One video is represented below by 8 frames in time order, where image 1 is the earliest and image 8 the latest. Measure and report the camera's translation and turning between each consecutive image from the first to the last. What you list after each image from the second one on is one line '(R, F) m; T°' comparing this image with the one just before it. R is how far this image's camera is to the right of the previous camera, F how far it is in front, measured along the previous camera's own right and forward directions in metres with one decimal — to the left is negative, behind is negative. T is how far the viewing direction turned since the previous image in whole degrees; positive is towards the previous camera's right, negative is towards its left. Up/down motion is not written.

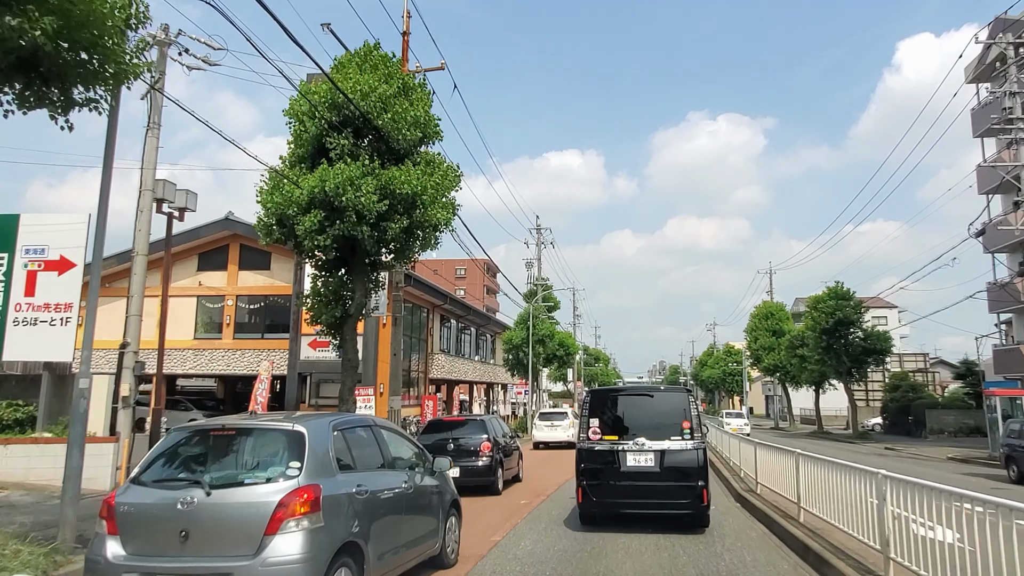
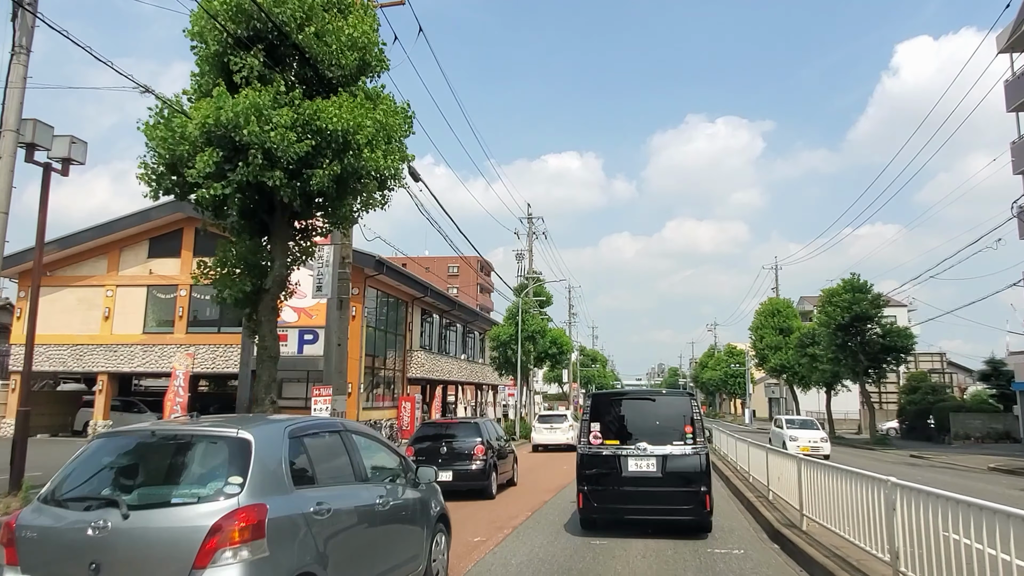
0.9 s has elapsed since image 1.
(+0.5, +2.9) m; 0°
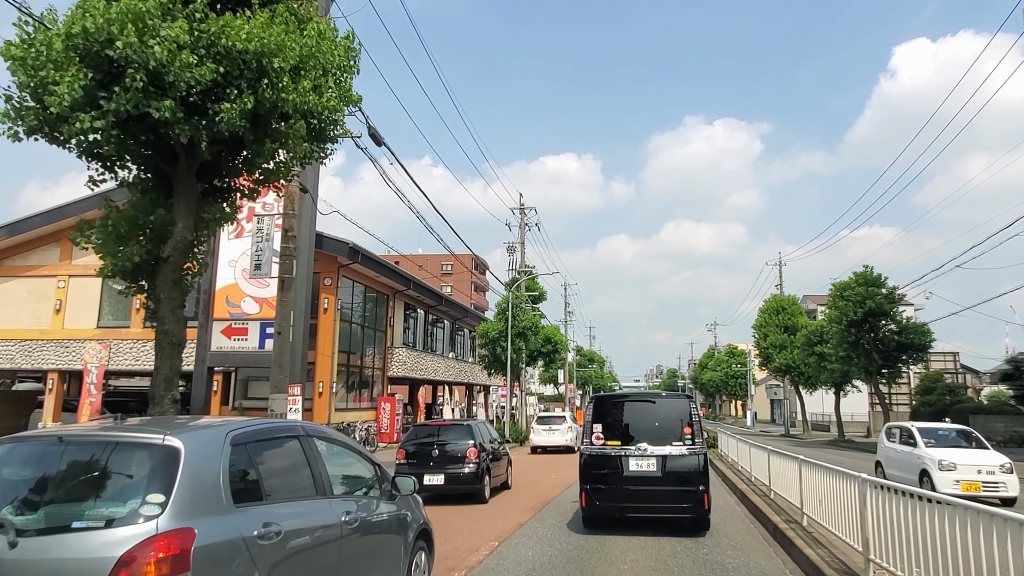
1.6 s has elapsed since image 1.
(+0.4, +2.1) m; 0°
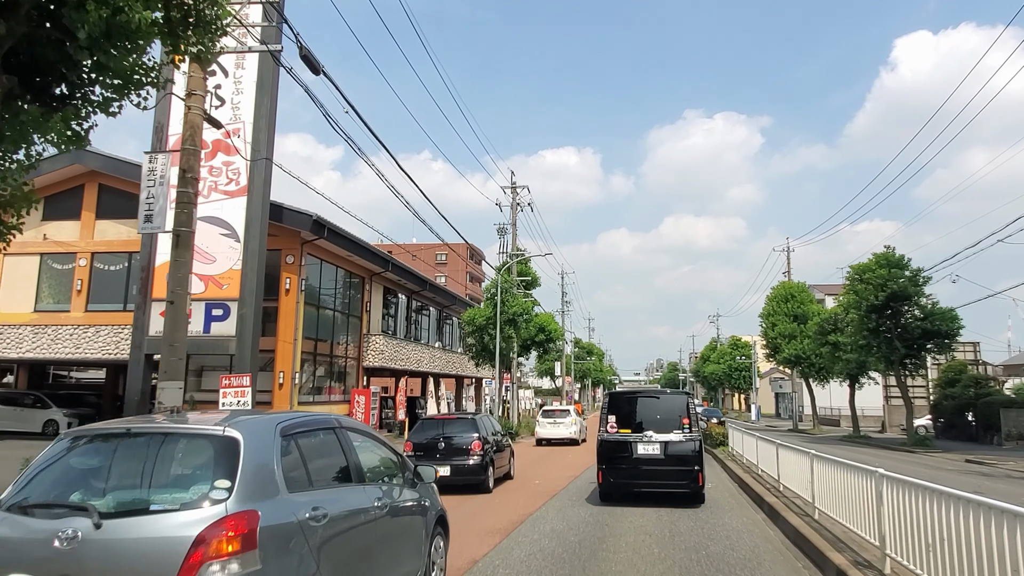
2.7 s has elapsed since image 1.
(+0.4, +2.5) m; 0°
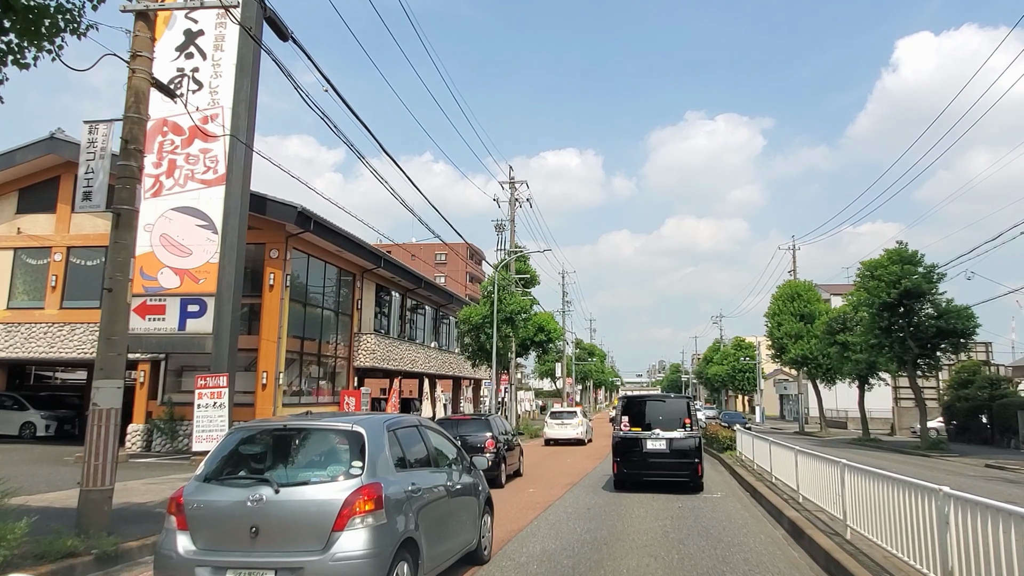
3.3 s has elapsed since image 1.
(+0.2, +1.0) m; 0°
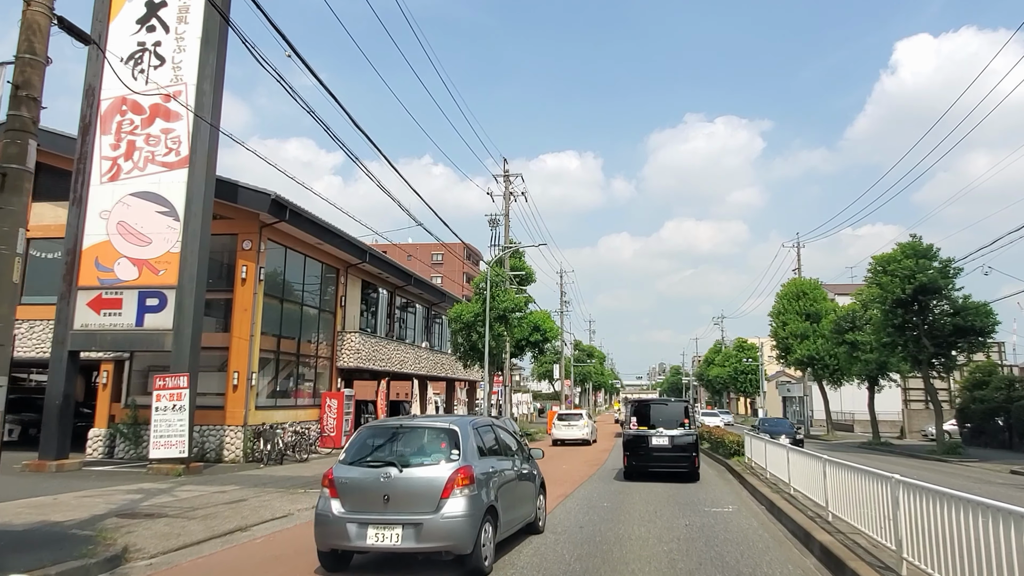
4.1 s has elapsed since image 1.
(+0.2, +1.3) m; 0°
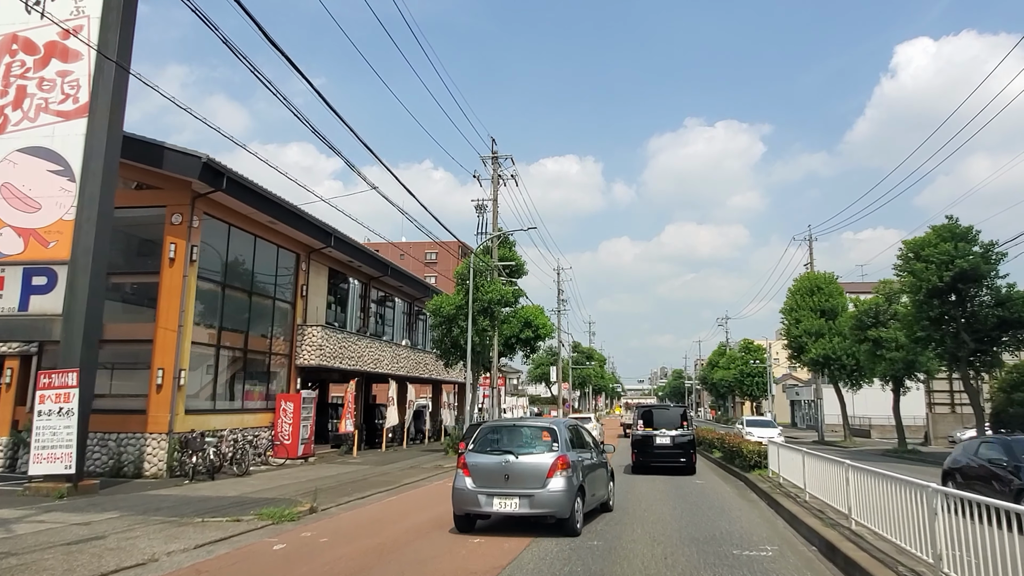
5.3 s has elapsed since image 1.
(+0.5, +2.8) m; 0°
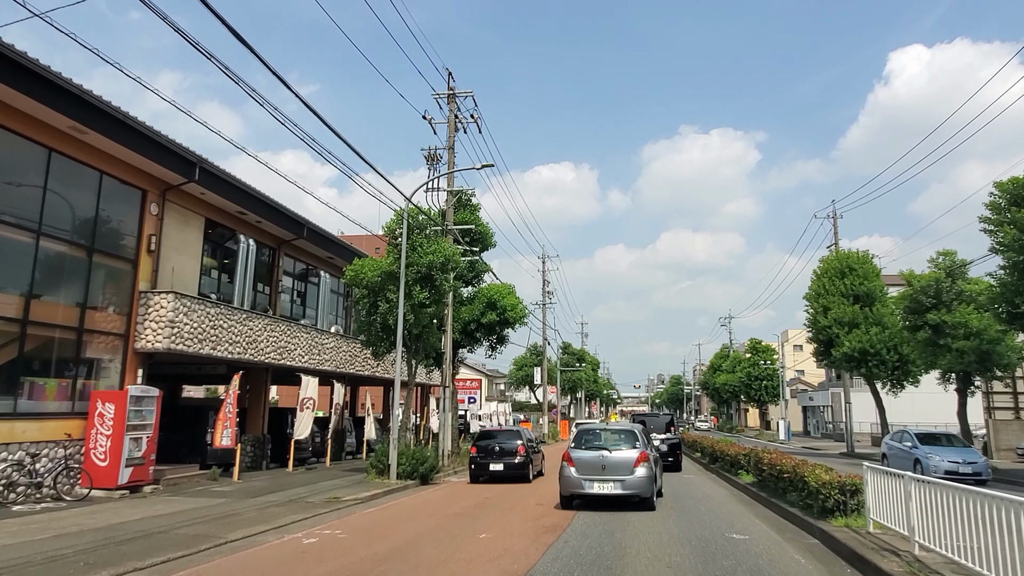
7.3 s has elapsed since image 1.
(+1.2, +6.2) m; 0°
